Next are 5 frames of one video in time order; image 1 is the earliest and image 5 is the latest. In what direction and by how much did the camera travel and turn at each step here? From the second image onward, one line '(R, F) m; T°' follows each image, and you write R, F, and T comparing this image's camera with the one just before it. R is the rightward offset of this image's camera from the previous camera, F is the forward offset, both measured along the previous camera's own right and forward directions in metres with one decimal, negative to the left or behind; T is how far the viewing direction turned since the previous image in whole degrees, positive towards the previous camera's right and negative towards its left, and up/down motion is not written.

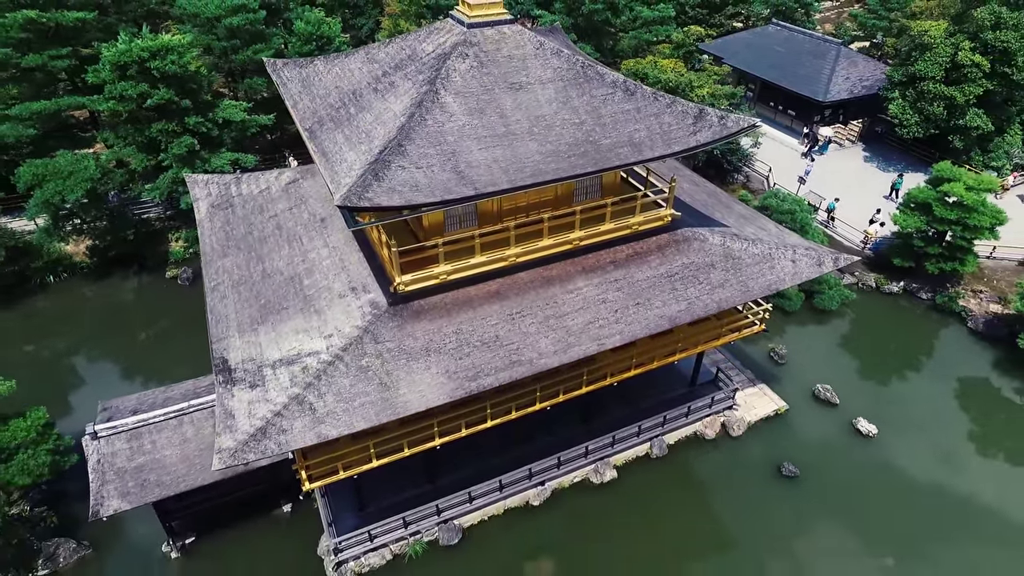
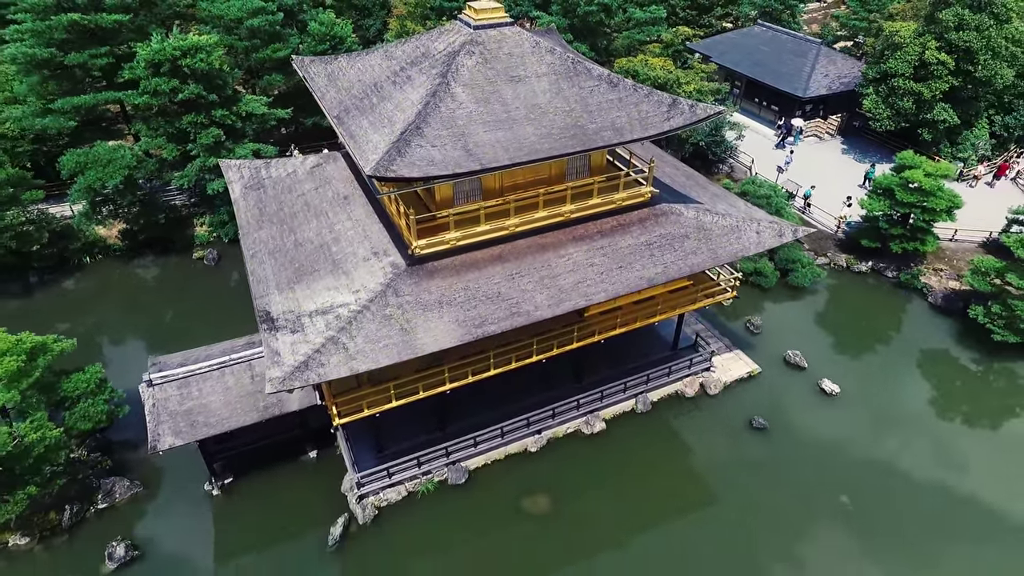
(0.0, -2.4) m; 0°
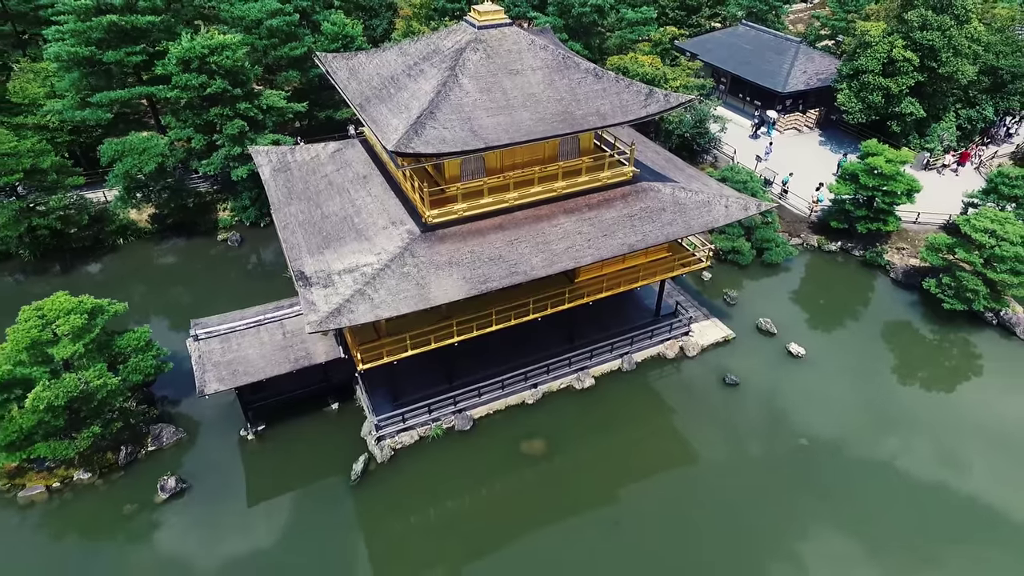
(0.0, -2.7) m; 0°
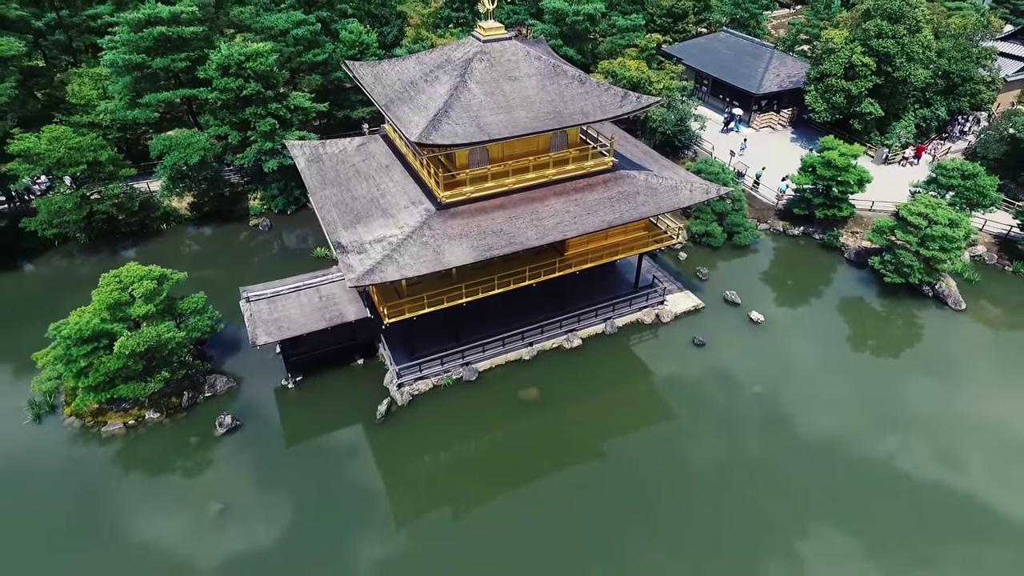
(0.0, -4.2) m; 0°
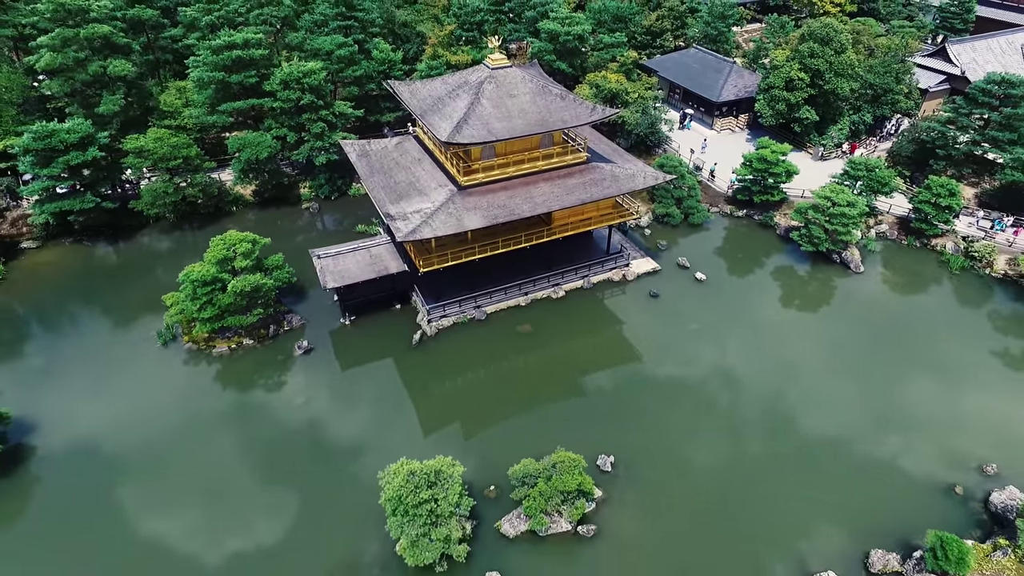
(+0.1, -9.1) m; 0°
